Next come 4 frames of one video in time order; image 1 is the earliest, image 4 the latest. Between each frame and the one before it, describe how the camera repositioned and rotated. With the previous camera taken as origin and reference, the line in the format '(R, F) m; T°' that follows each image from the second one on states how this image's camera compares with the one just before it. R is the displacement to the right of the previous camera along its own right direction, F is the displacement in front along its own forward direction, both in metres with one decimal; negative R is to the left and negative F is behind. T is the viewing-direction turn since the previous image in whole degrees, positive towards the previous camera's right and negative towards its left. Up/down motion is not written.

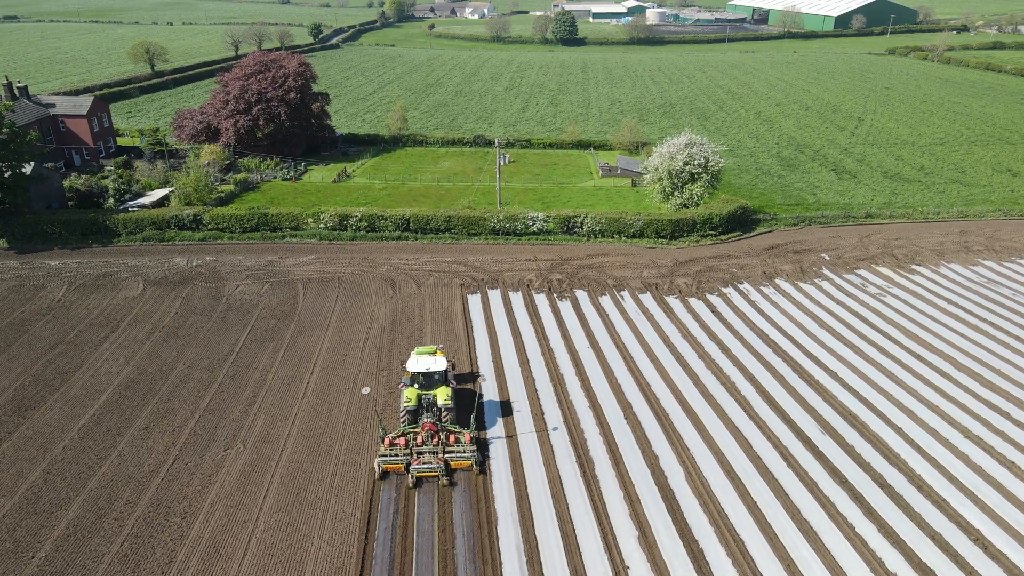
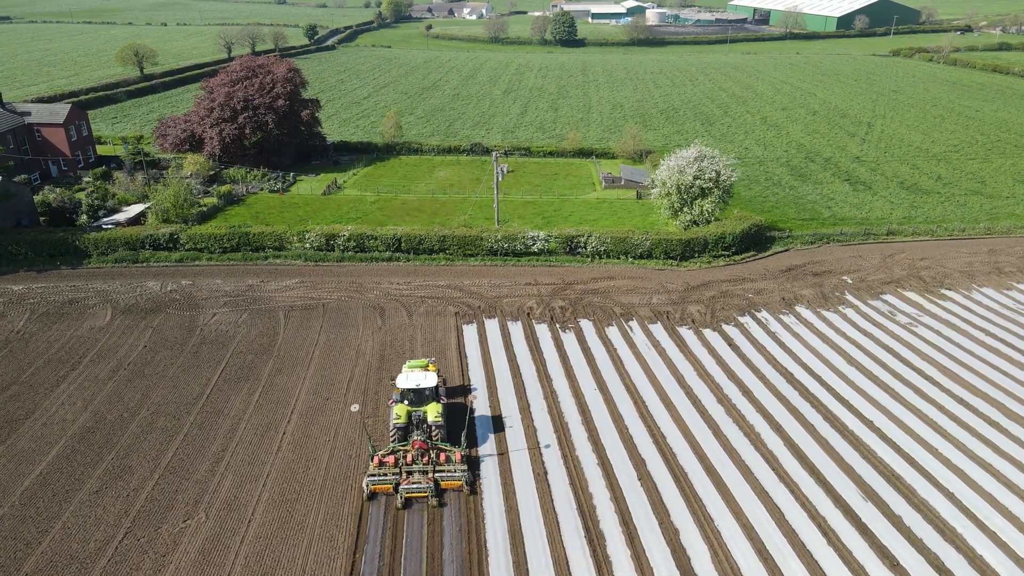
(0.0, +2.1) m; 0°
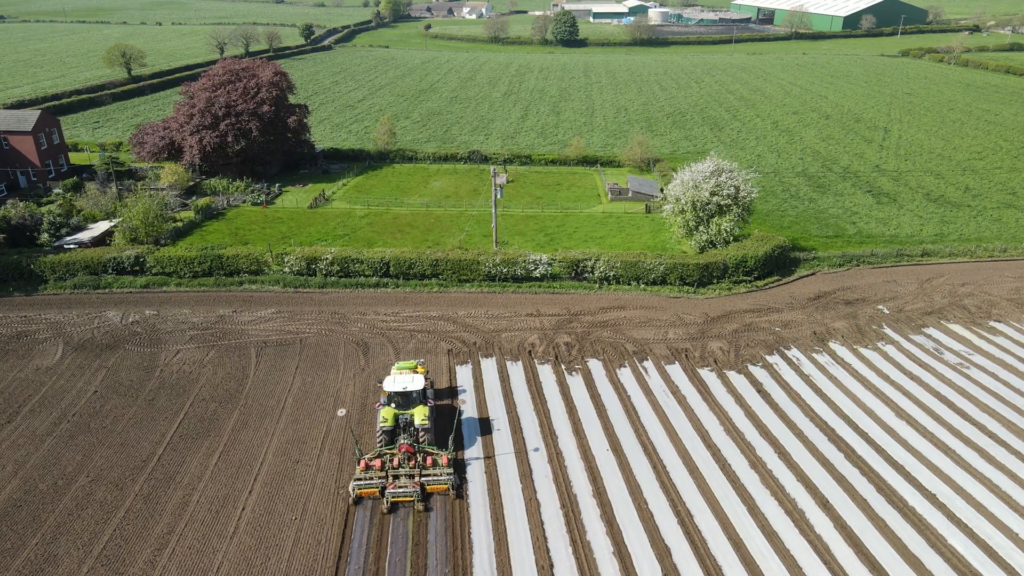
(0.0, +2.7) m; 0°
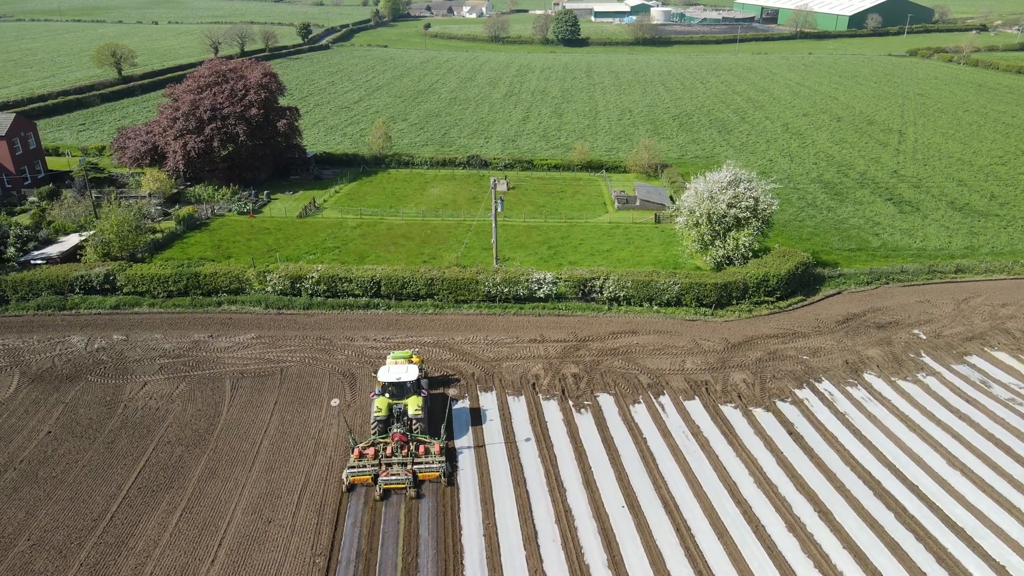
(-0.1, +2.1) m; 0°
